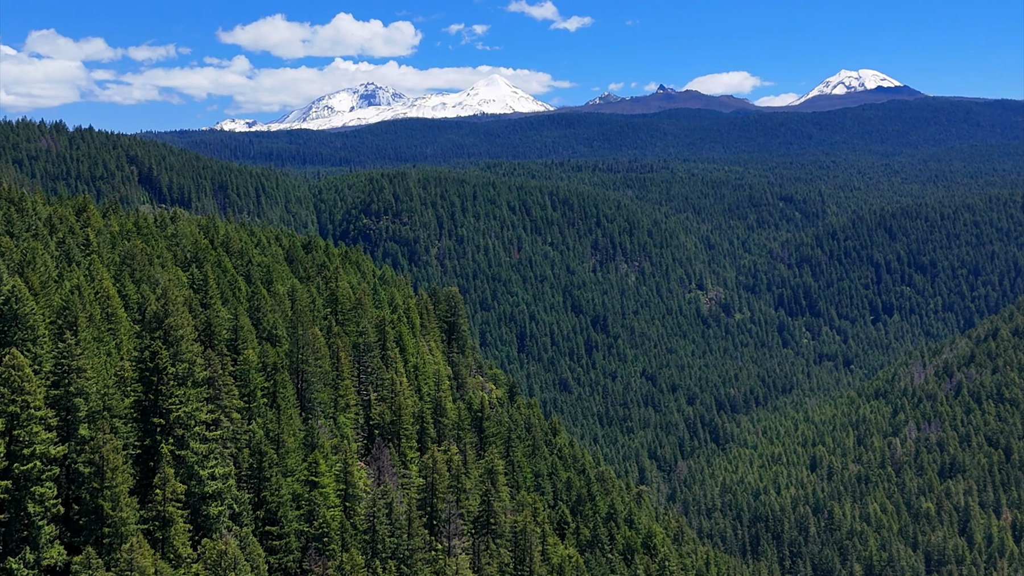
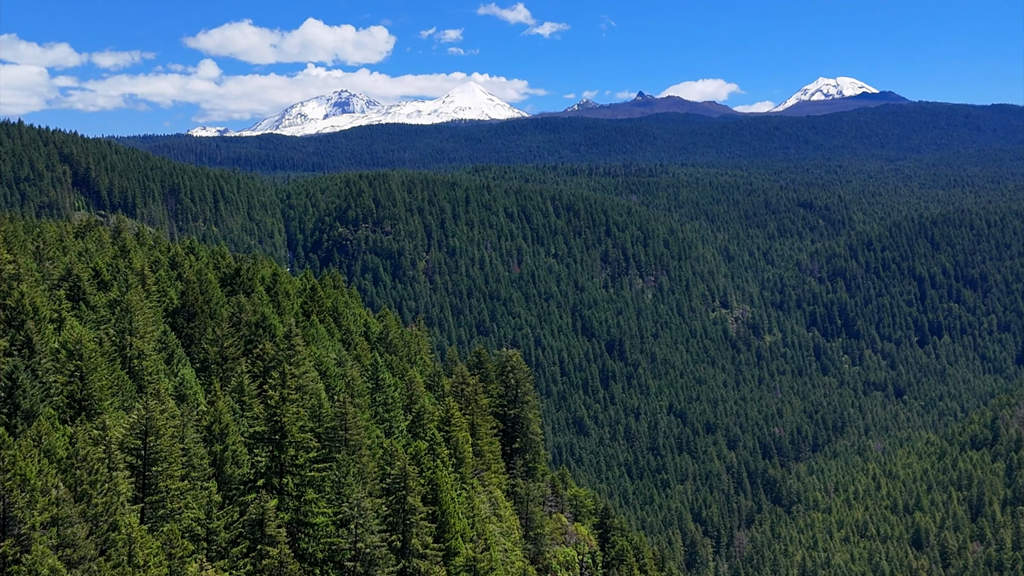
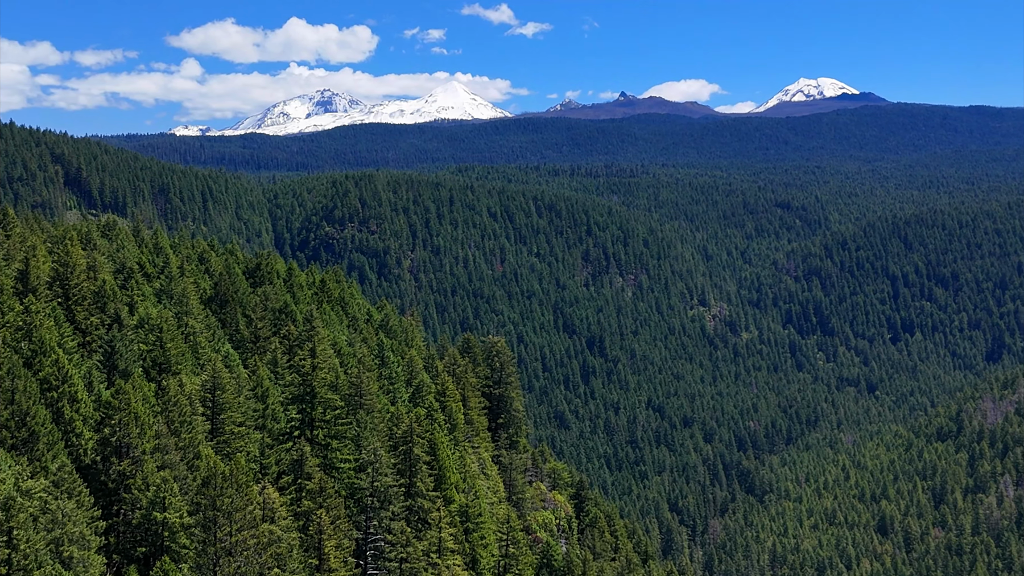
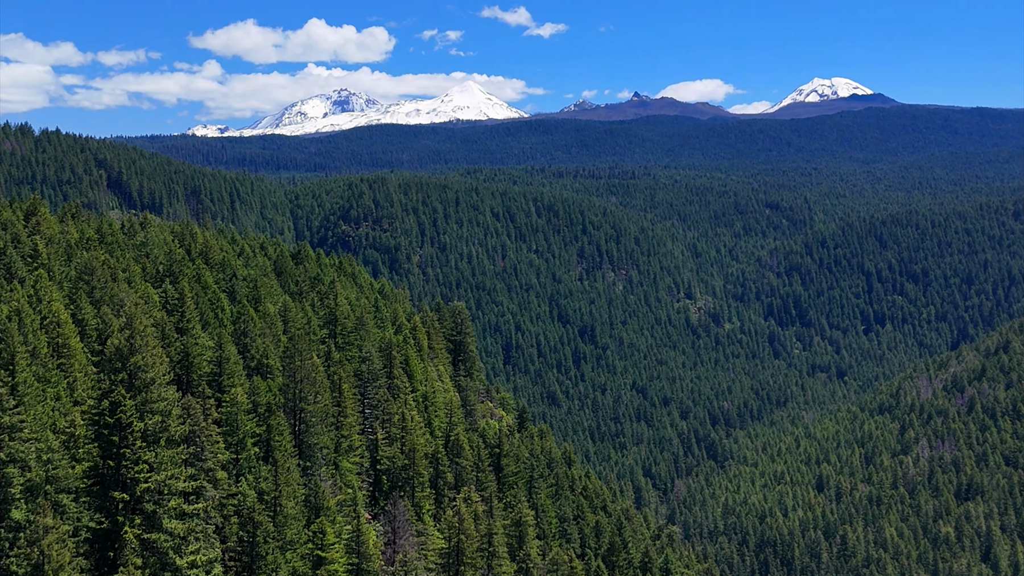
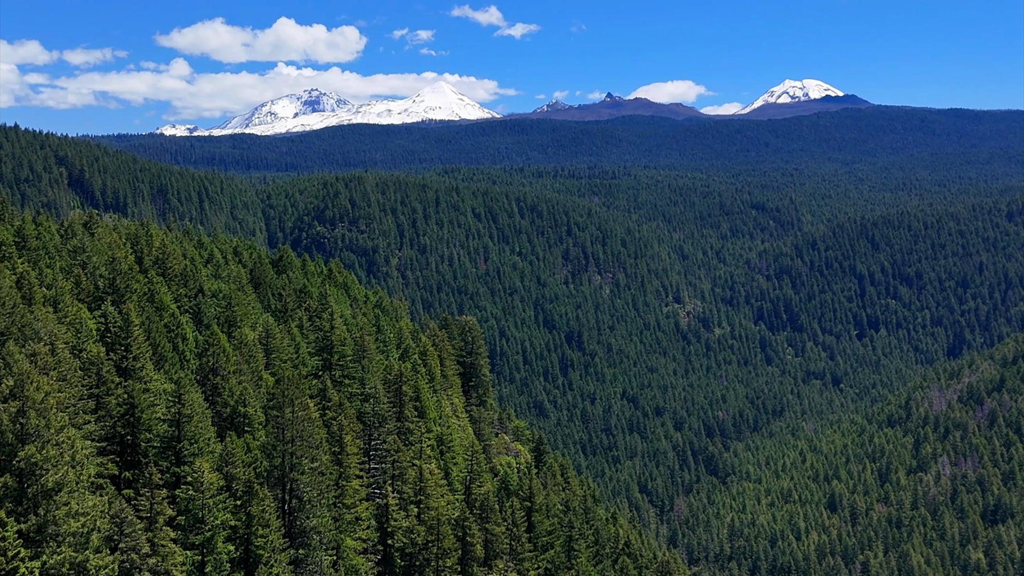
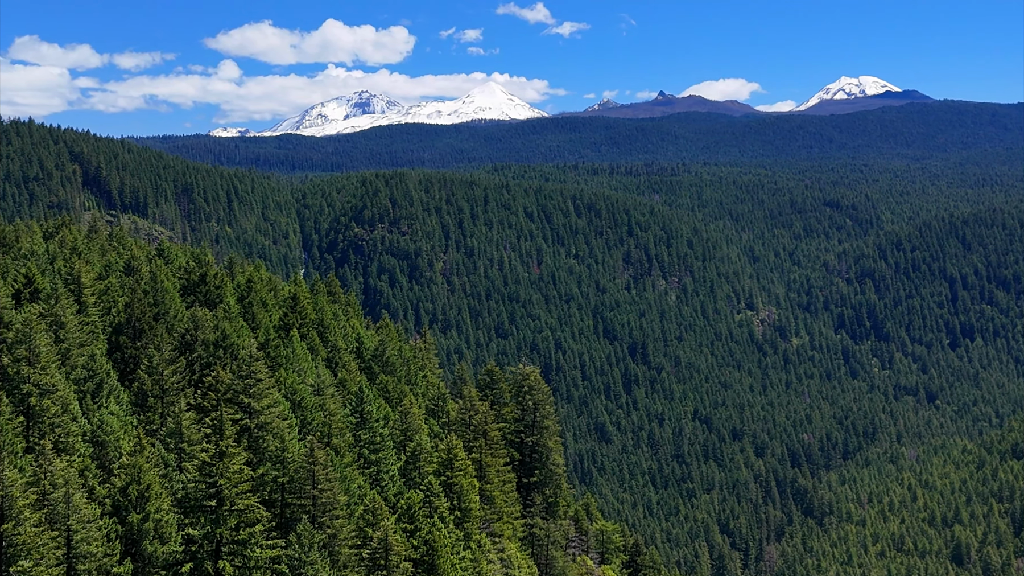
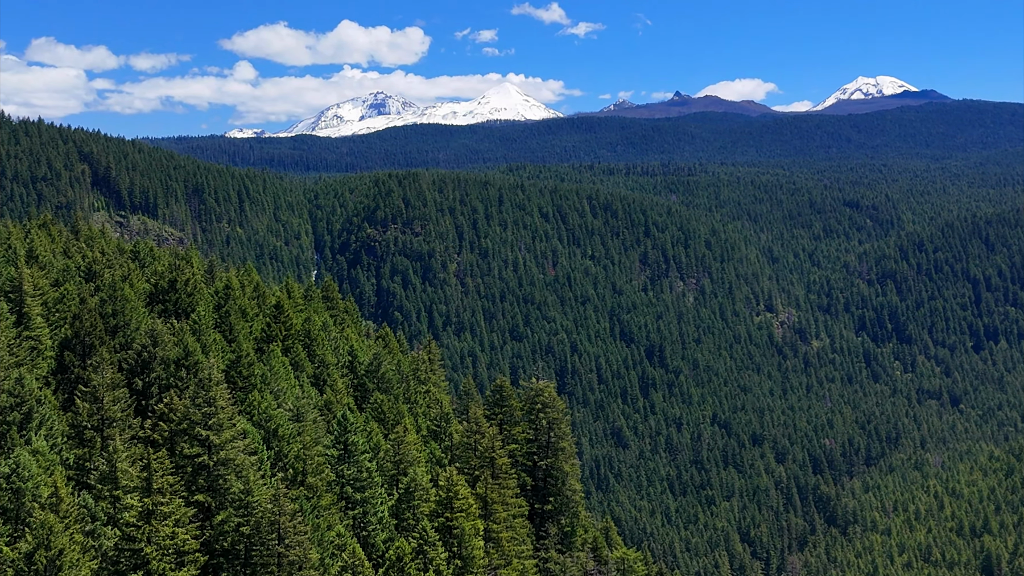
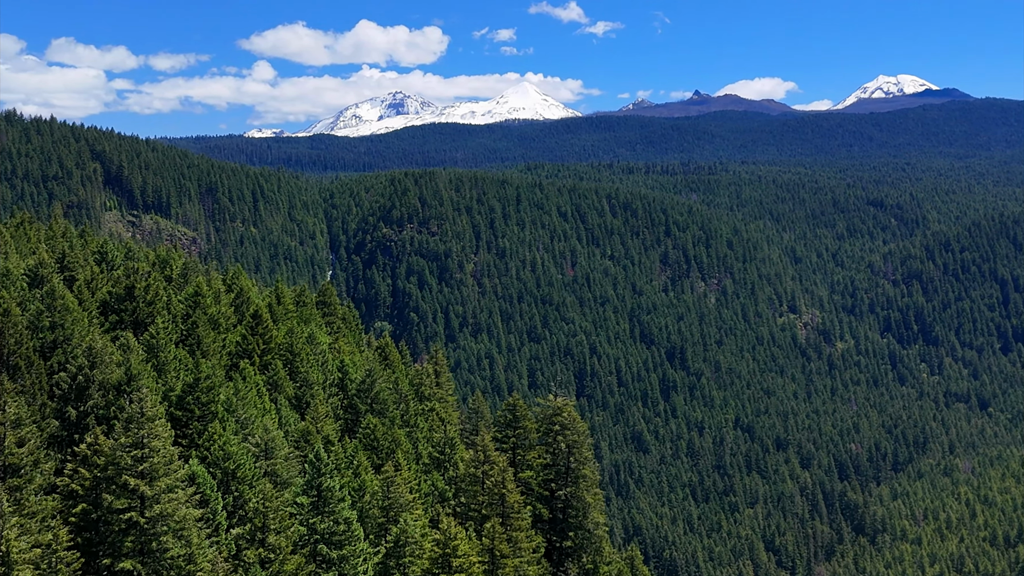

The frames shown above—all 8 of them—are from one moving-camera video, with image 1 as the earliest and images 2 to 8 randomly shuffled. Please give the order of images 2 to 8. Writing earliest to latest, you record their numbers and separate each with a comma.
4, 5, 3, 2, 6, 7, 8
